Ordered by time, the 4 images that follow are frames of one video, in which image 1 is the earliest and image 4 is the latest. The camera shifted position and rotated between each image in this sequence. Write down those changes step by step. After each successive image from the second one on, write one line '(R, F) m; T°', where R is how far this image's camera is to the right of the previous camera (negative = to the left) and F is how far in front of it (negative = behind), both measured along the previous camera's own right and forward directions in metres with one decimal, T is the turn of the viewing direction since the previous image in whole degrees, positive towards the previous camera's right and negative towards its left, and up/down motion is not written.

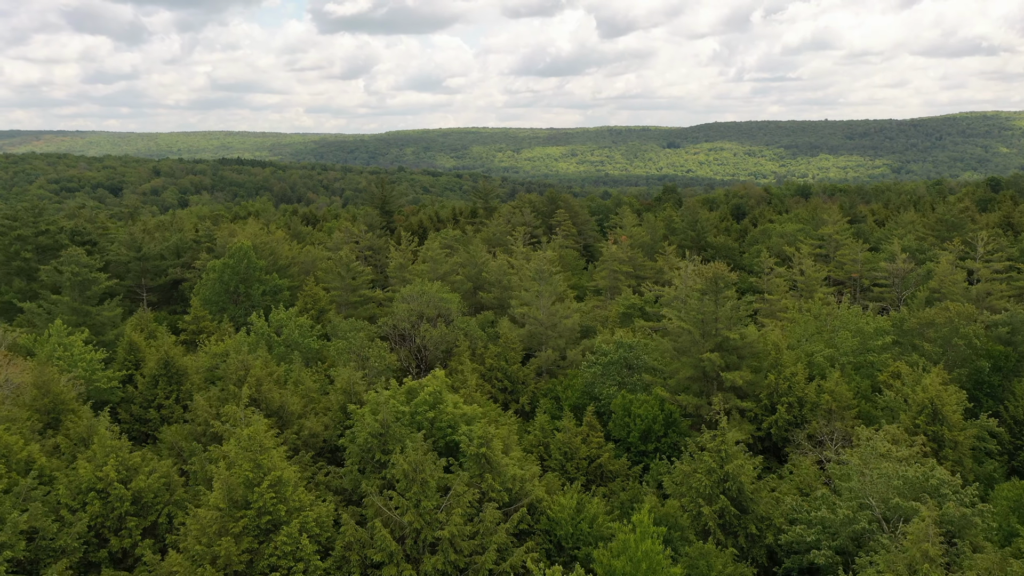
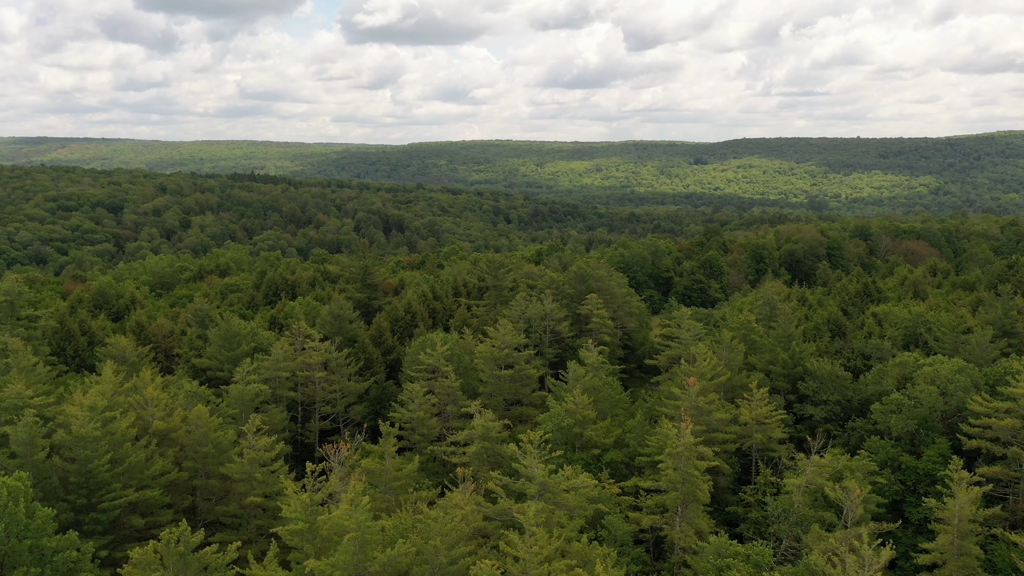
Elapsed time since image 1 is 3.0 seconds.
(+0.4, +19.0) m; -2°
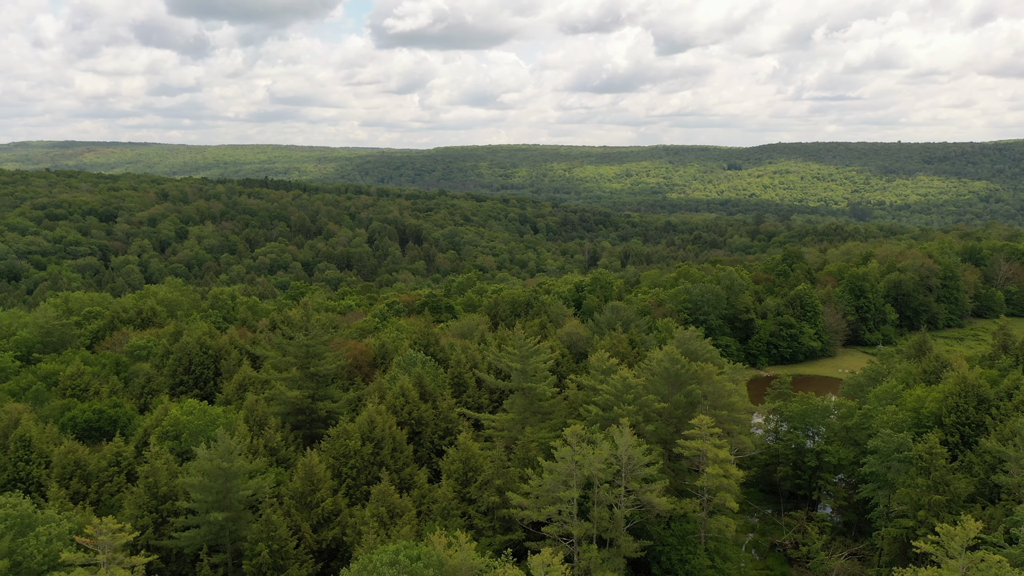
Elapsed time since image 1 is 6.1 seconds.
(-0.7, +26.8) m; -2°
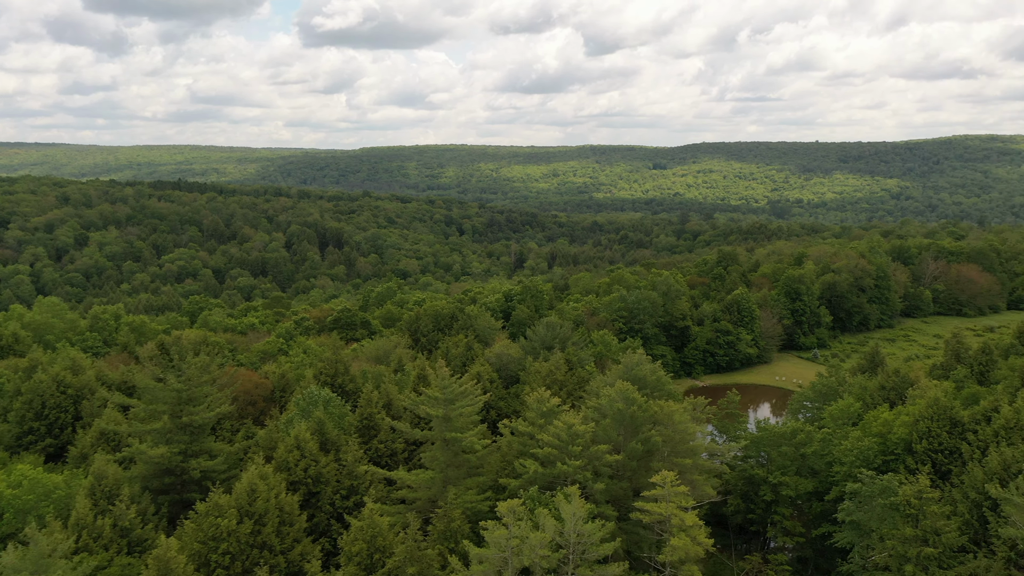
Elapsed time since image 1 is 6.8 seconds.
(+0.5, +6.4) m; +5°
